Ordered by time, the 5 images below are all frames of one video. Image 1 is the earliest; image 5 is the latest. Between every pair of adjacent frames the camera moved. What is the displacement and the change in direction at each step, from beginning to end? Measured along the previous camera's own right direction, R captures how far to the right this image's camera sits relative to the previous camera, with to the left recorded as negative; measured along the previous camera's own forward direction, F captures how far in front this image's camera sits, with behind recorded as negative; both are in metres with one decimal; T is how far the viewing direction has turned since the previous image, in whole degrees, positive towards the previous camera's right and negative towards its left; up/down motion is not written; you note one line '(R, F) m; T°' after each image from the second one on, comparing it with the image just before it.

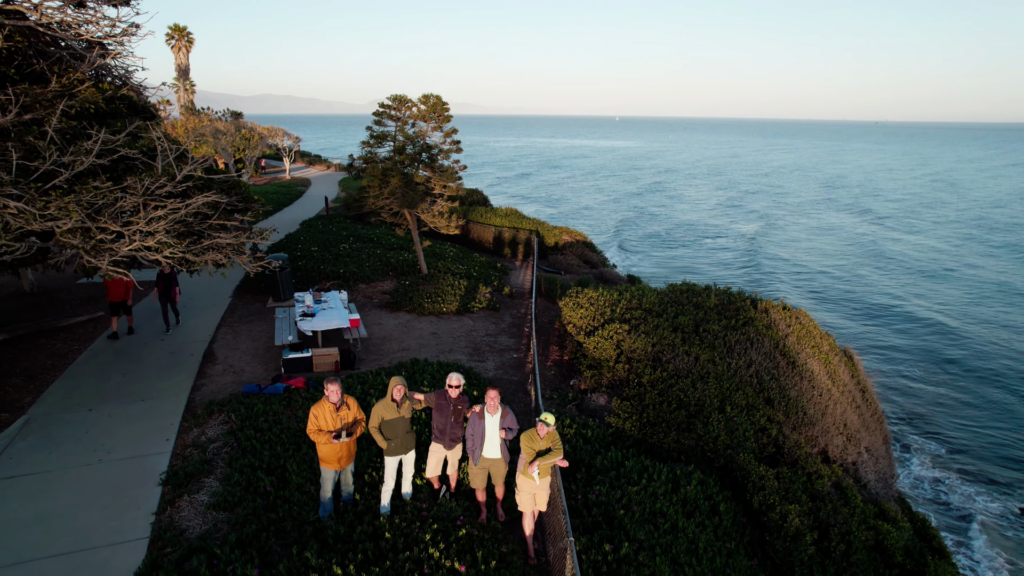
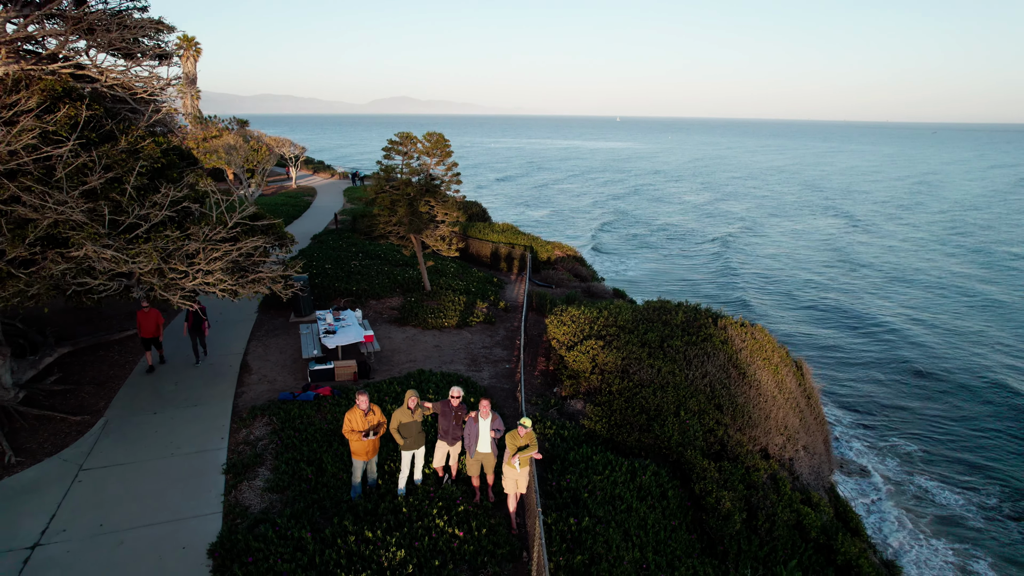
(+0.2, -1.4) m; 0°
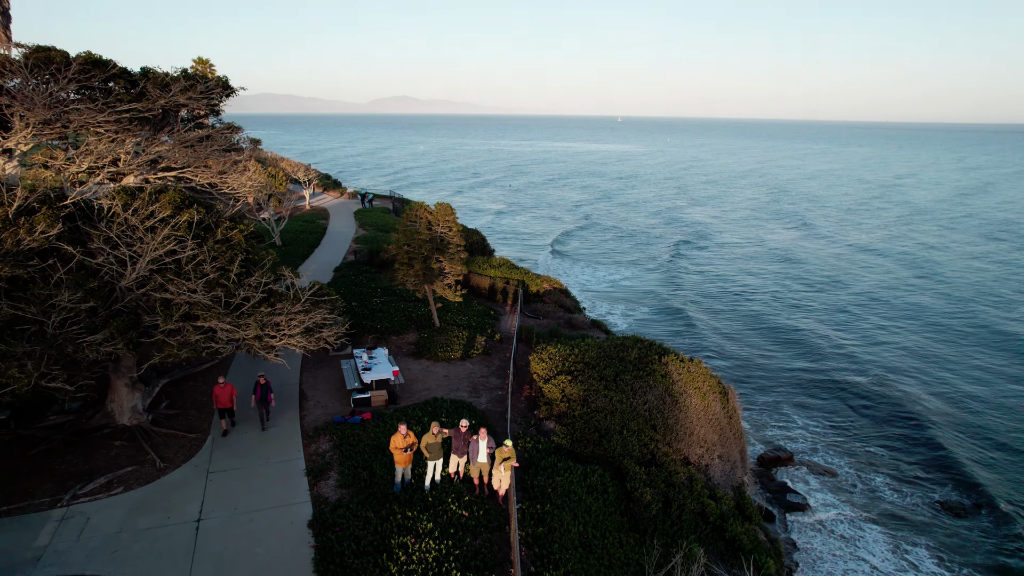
(+0.2, -3.2) m; 0°
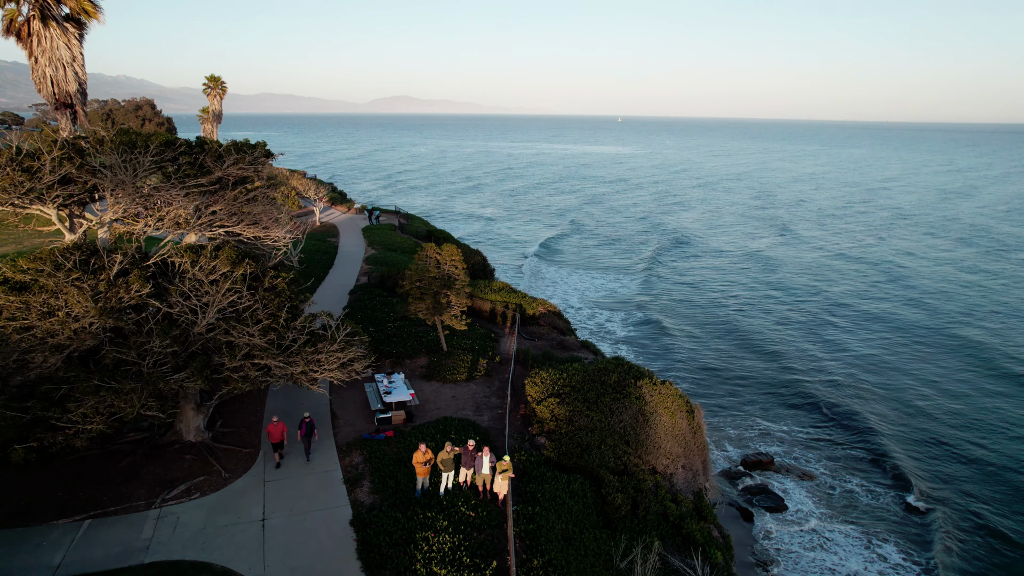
(+0.1, -2.5) m; 0°
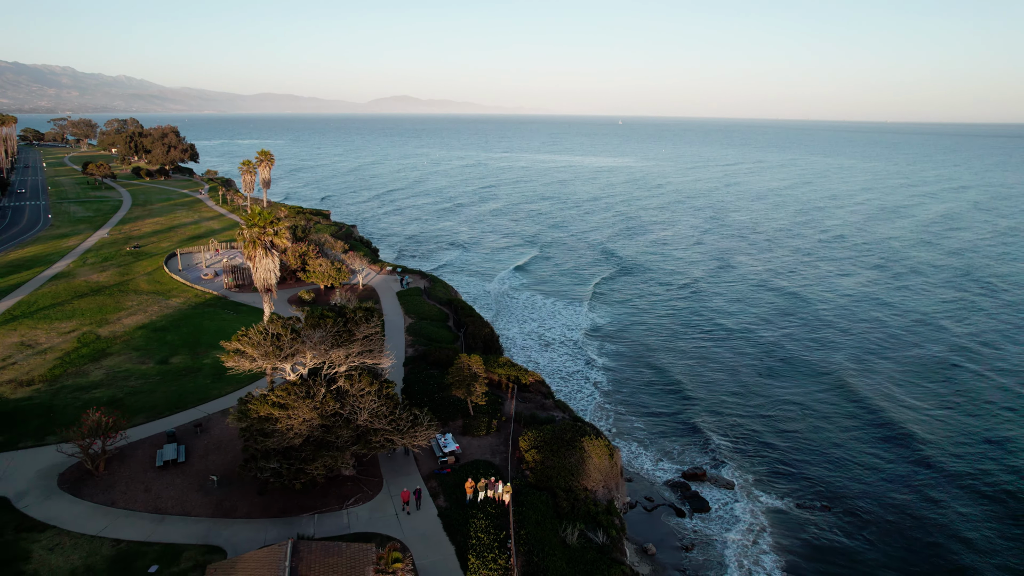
(+0.1, -13.2) m; 0°
